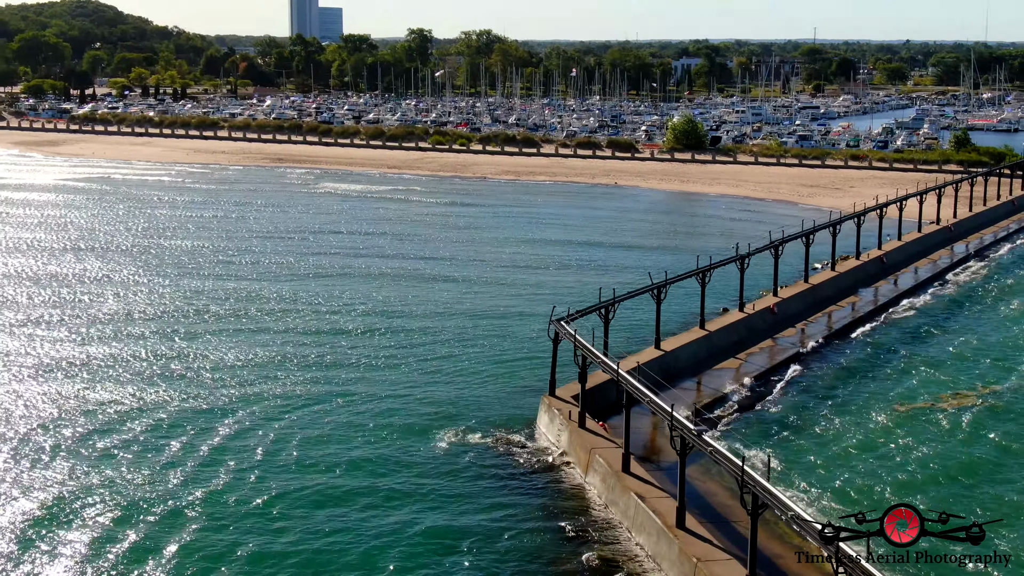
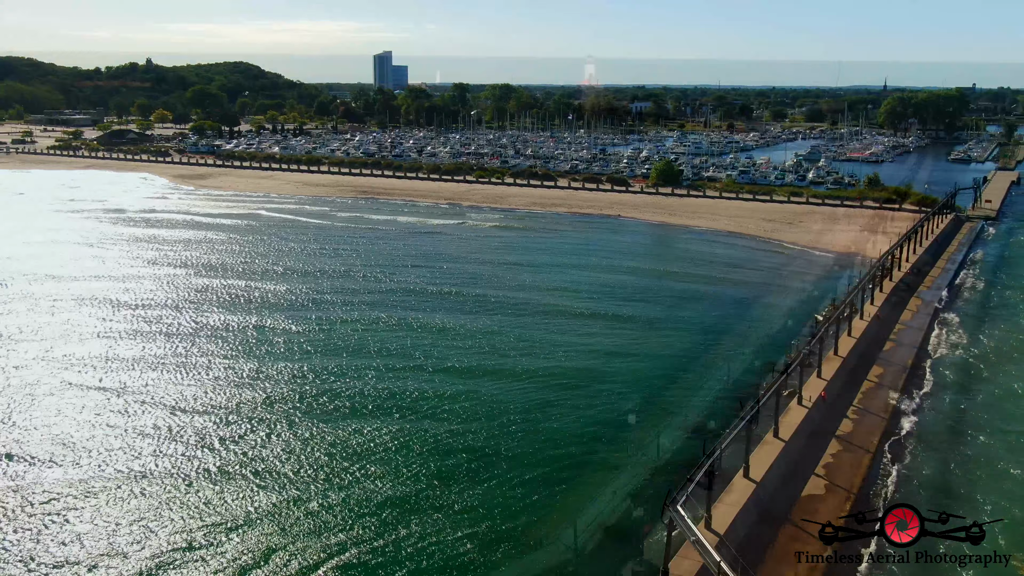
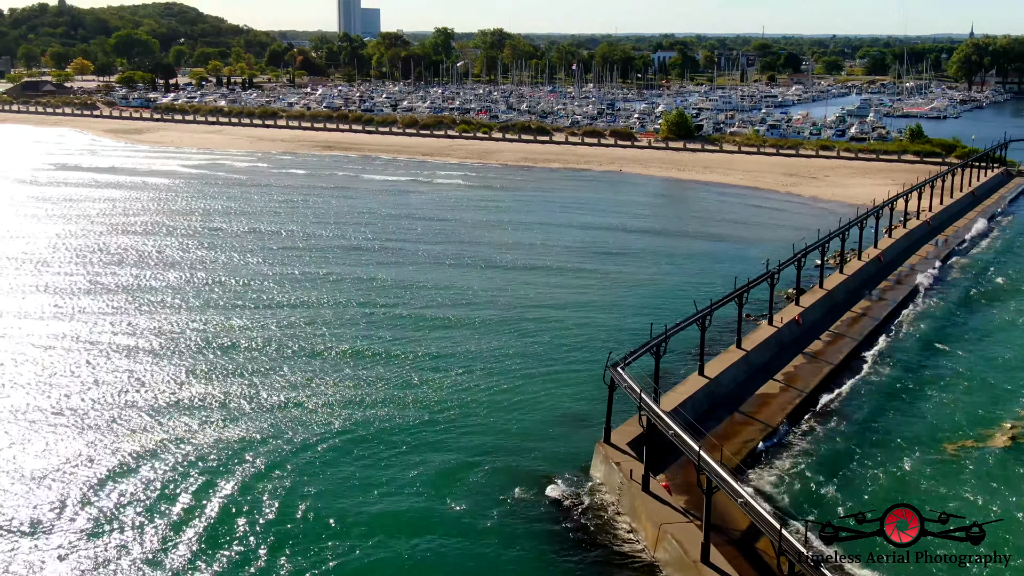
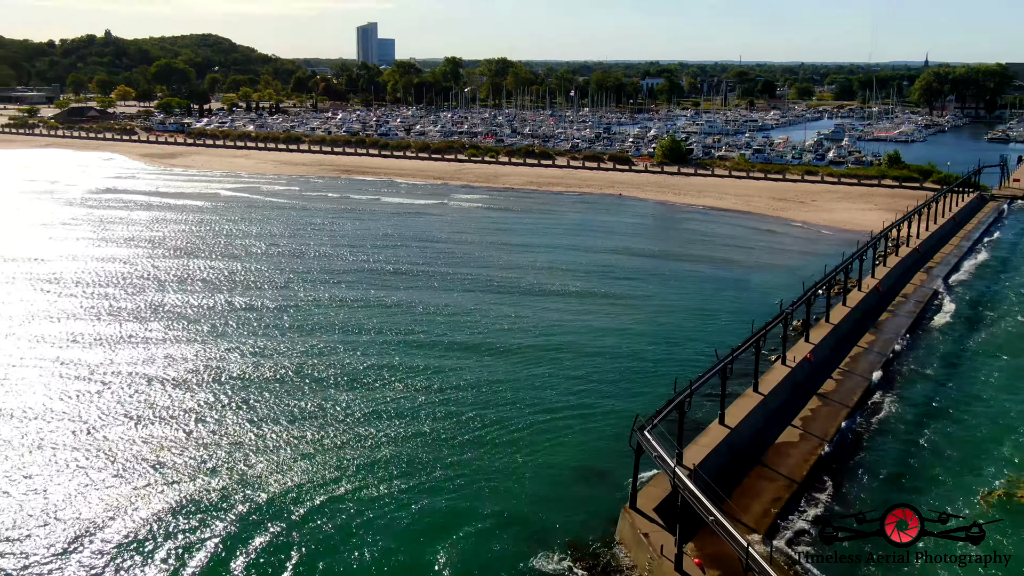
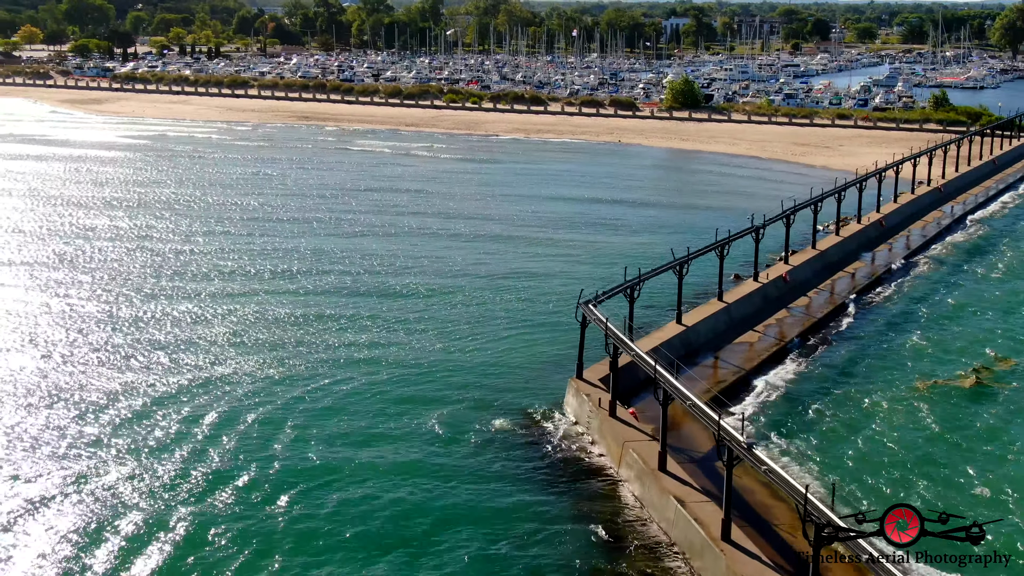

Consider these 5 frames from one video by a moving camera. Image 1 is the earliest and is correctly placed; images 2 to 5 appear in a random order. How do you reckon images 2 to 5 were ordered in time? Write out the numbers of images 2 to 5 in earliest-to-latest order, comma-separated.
5, 3, 4, 2
